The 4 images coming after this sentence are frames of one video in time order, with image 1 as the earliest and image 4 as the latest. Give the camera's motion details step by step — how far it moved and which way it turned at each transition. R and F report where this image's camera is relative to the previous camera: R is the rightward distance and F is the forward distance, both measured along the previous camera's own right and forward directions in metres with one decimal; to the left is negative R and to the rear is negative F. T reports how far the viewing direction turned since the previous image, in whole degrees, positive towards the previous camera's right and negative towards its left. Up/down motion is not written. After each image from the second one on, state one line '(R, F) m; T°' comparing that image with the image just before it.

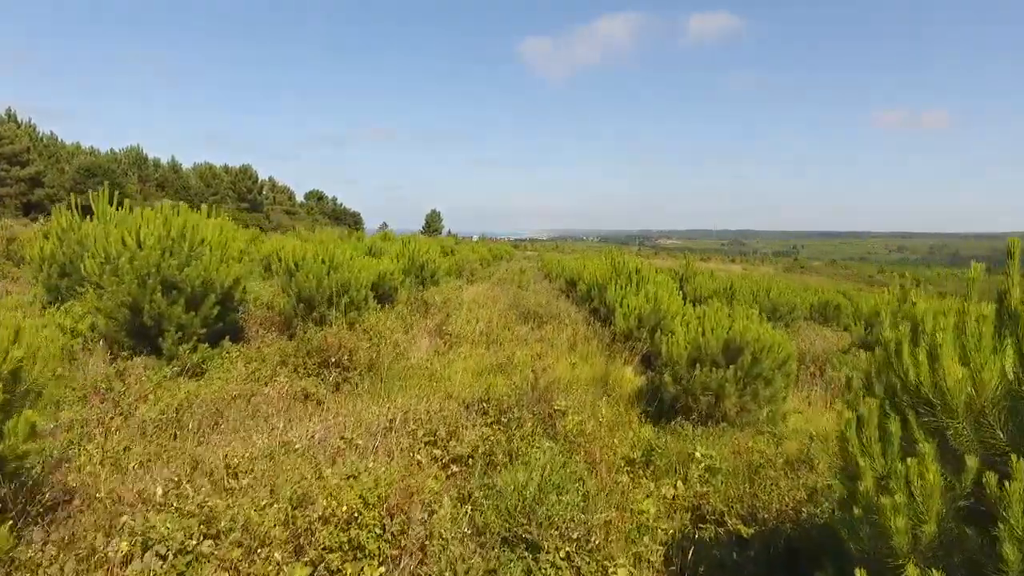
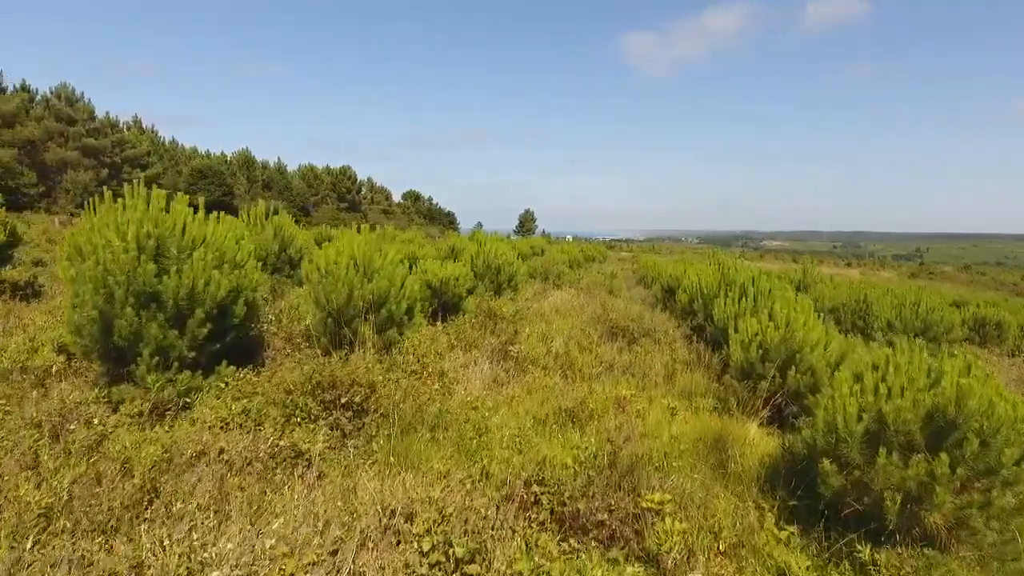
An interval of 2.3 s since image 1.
(+0.1, +1.6) m; -8°
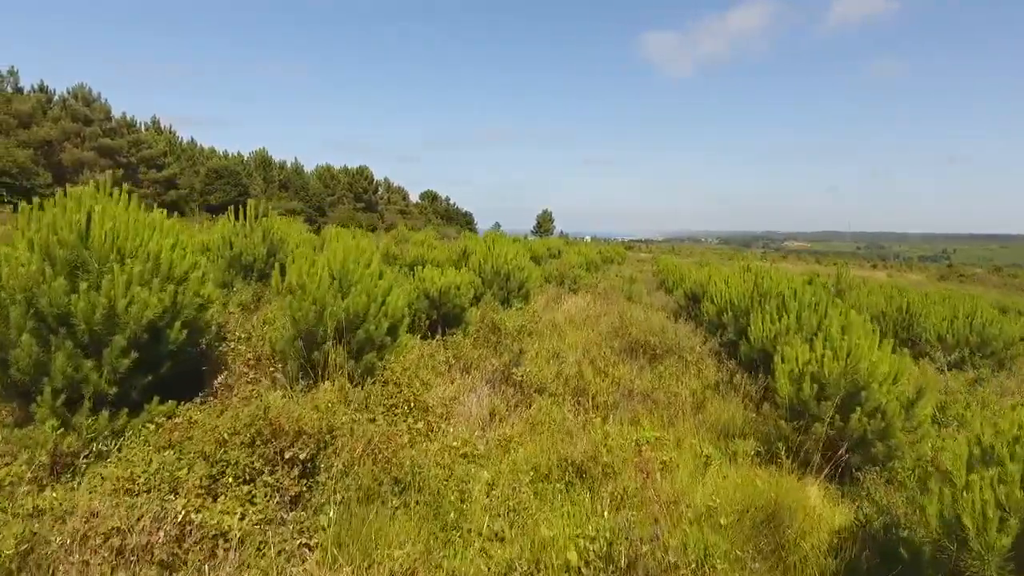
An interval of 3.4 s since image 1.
(+0.1, +0.9) m; -2°
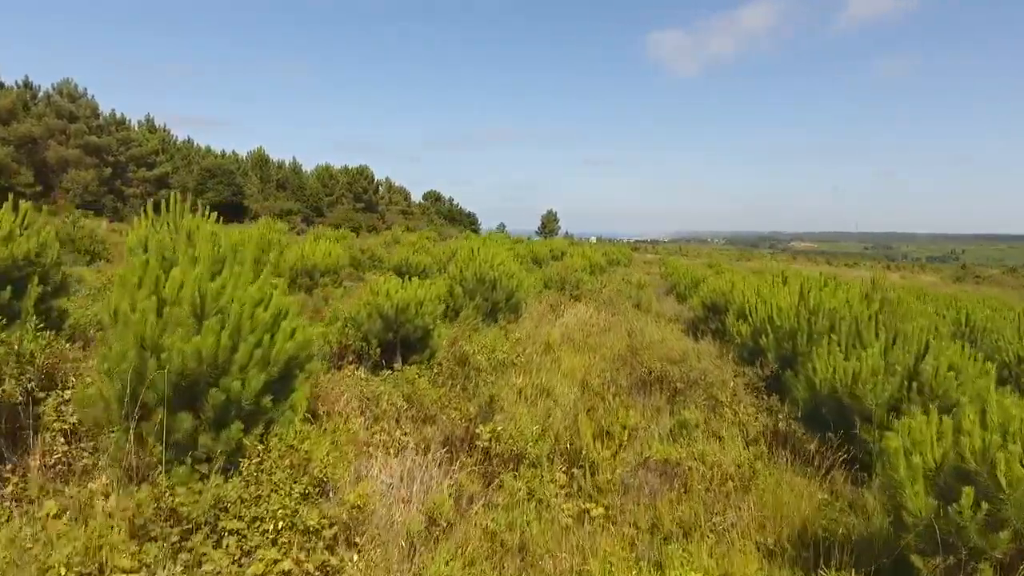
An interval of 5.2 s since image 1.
(+0.3, +1.8) m; 0°
